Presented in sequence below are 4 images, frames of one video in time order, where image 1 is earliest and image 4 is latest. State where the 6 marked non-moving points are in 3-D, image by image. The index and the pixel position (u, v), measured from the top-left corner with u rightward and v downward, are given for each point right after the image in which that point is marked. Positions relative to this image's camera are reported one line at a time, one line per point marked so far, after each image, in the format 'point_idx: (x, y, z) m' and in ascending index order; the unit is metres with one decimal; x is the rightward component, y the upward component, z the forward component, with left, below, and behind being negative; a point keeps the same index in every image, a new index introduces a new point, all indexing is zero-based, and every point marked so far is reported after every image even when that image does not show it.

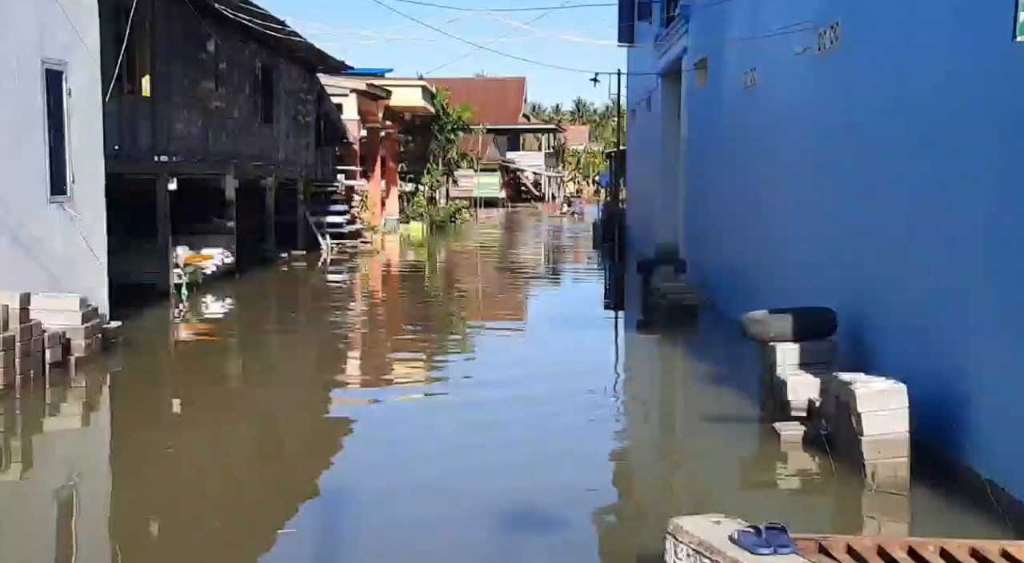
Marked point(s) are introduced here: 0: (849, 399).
0: (+2.3, -0.8, +6.0) m
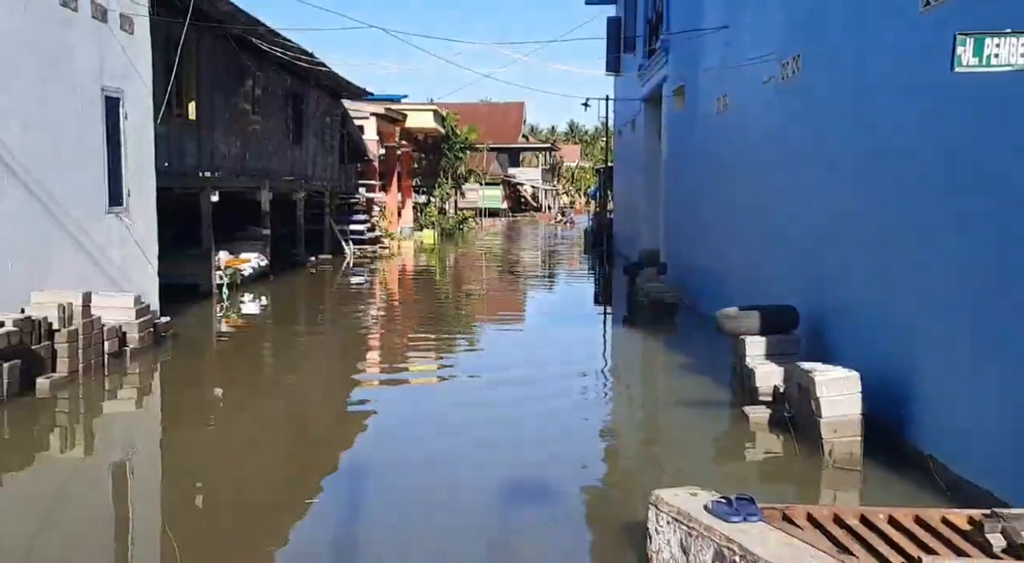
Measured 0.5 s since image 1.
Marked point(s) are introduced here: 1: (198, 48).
0: (+2.3, -0.8, +6.8) m
1: (-4.3, +3.5, +13.6) m
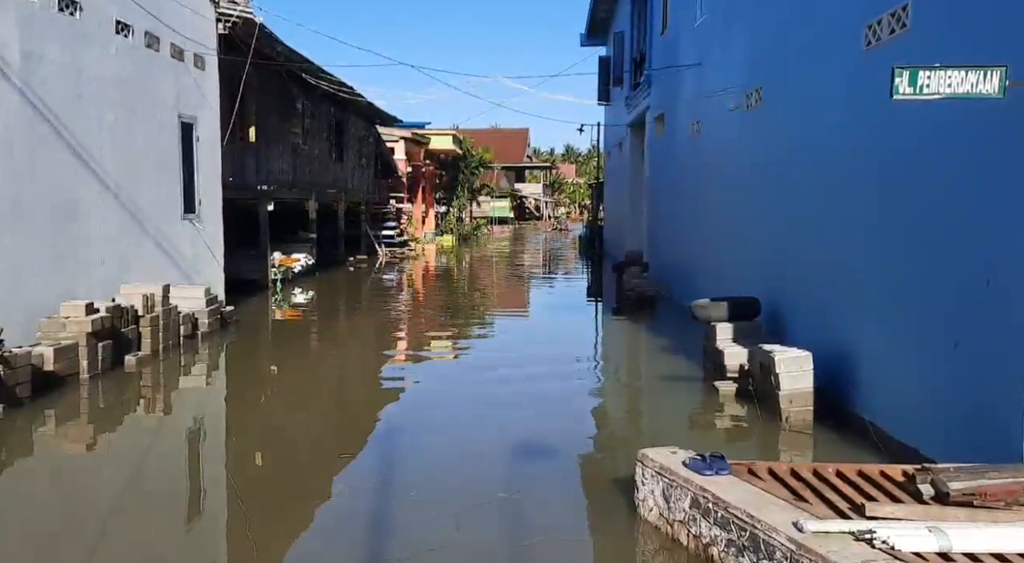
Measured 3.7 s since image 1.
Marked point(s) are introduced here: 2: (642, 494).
0: (+2.3, -0.8, +8.2) m
1: (-4.3, +3.3, +15.0) m
2: (+0.9, -1.5, +6.3) m
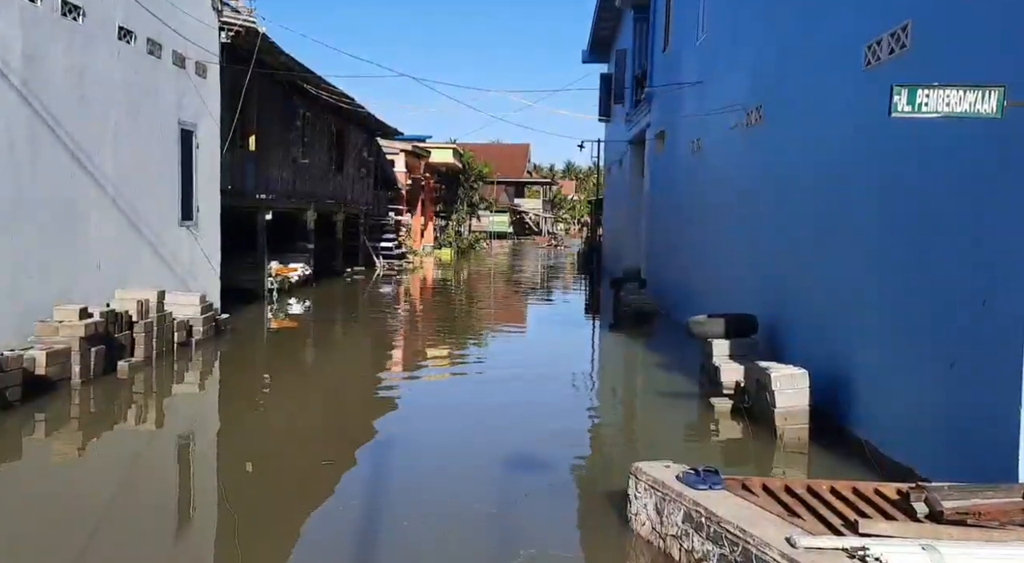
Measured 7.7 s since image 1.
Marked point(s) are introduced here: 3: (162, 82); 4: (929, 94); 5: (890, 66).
0: (+2.3, -0.9, +8.2) m
1: (-4.3, +3.1, +15.1) m
2: (+0.8, -1.6, +6.2) m
3: (-4.2, +2.4, +10.9) m
4: (+2.4, +1.1, +5.3) m
5: (+3.0, +1.7, +7.3) m
